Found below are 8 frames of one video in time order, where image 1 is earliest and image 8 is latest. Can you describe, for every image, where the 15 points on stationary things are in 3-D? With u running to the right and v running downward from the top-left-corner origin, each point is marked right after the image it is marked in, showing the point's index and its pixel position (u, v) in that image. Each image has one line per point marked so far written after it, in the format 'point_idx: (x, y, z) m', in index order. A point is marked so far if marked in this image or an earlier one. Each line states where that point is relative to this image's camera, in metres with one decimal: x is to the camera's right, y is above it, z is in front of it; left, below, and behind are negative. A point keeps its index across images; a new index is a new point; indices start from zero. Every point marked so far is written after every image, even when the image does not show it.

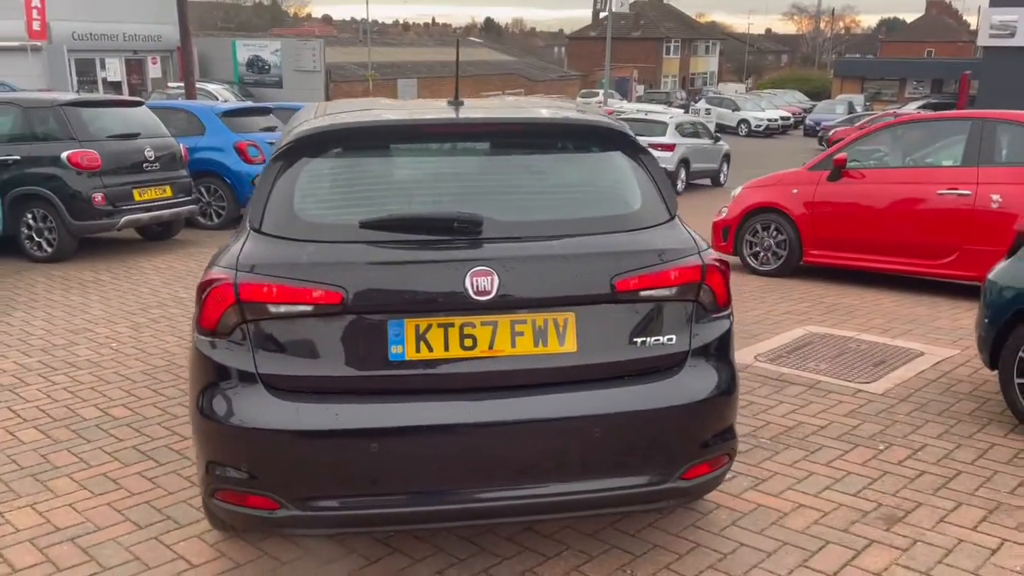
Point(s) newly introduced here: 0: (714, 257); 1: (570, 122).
0: (+0.6, +0.1, +2.8) m
1: (+0.3, +0.6, +3.0) m
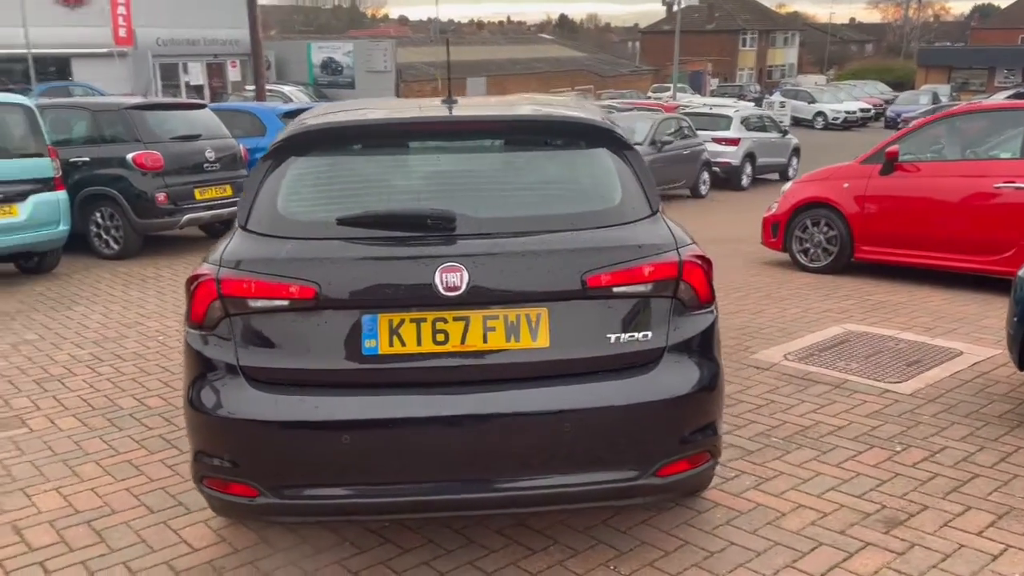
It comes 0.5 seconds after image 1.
0: (+0.5, +0.1, +2.8) m
1: (+0.2, +0.6, +3.0) m
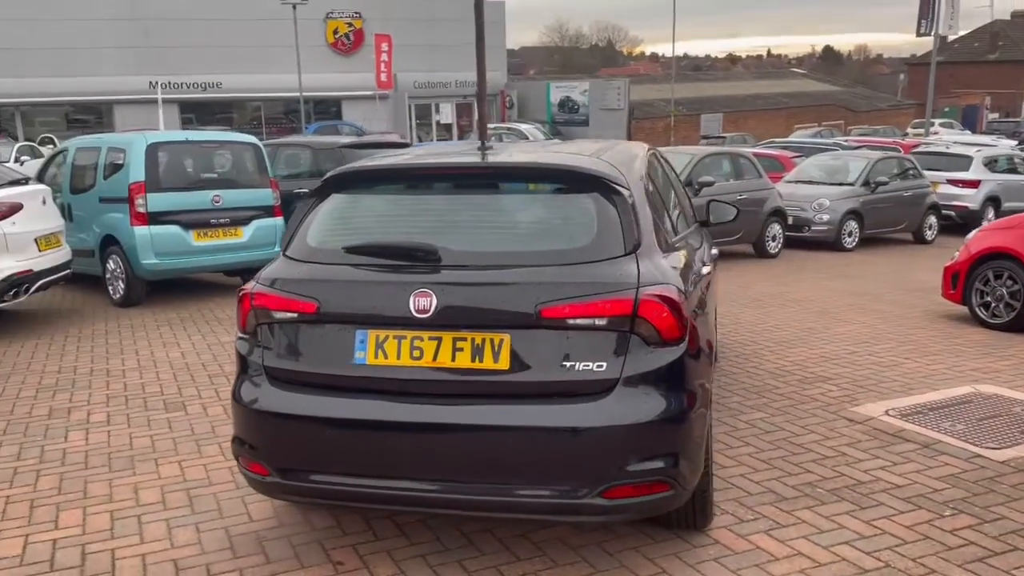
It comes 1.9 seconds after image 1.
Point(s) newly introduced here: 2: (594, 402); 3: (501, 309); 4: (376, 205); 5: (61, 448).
0: (+0.5, 0.0, +3.0) m
1: (+0.2, +0.5, +3.3) m
2: (+0.3, -0.4, +2.9) m
3: (0.0, -0.1, +3.0) m
4: (-0.6, +0.3, +3.3) m
5: (-2.5, -0.9, +4.8) m
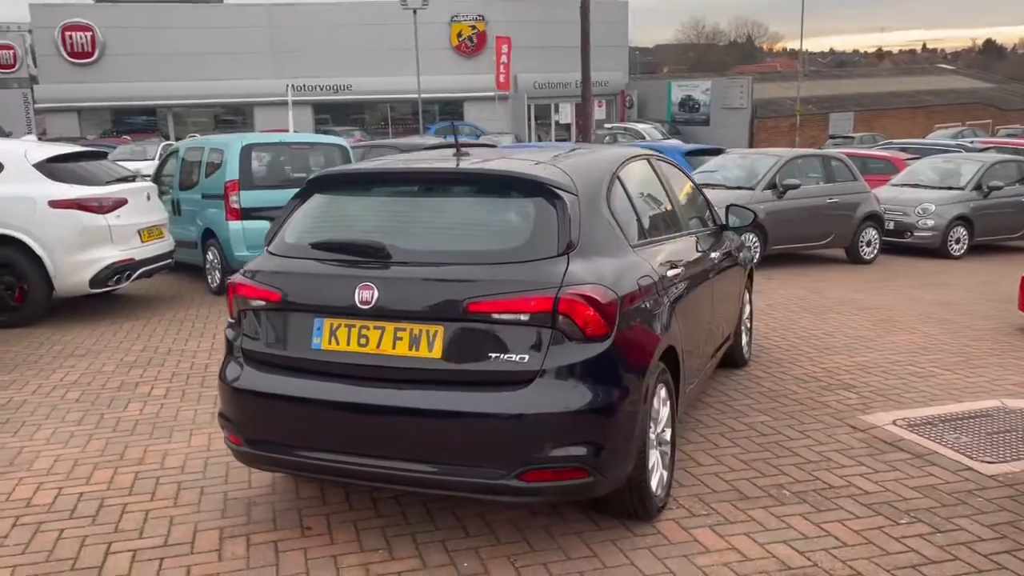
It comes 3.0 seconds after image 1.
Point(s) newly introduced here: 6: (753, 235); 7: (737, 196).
0: (+0.2, 0.0, +3.2) m
1: (0.0, +0.5, +3.5) m
2: (0.0, -0.4, +3.2) m
3: (-0.3, -0.1, +3.2) m
4: (-0.7, +0.4, +3.7) m
5: (-2.5, -0.8, +5.4) m
6: (+3.3, +0.7, +11.9) m
7: (+3.1, +1.3, +11.9) m
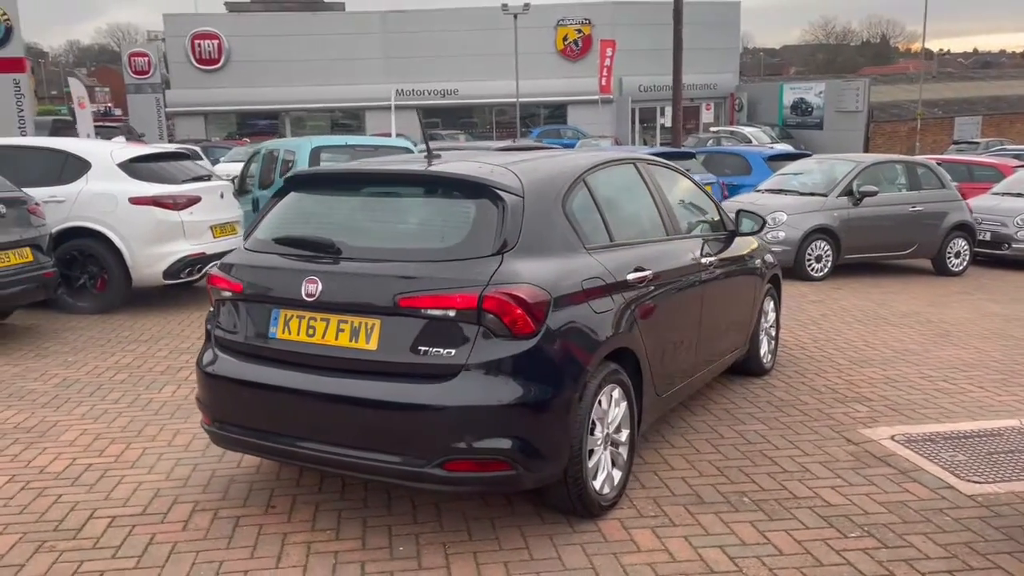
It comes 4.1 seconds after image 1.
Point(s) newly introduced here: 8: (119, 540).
0: (0.0, 0.0, +3.3) m
1: (-0.2, +0.5, +3.7) m
2: (-0.3, -0.4, +3.3) m
3: (-0.6, 0.0, +3.4) m
4: (-0.9, +0.4, +3.9) m
5: (-2.4, -0.7, +5.9) m
6: (+4.1, +0.6, +11.5) m
7: (+3.9, +1.1, +11.6) m
8: (-1.6, -1.0, +3.6) m
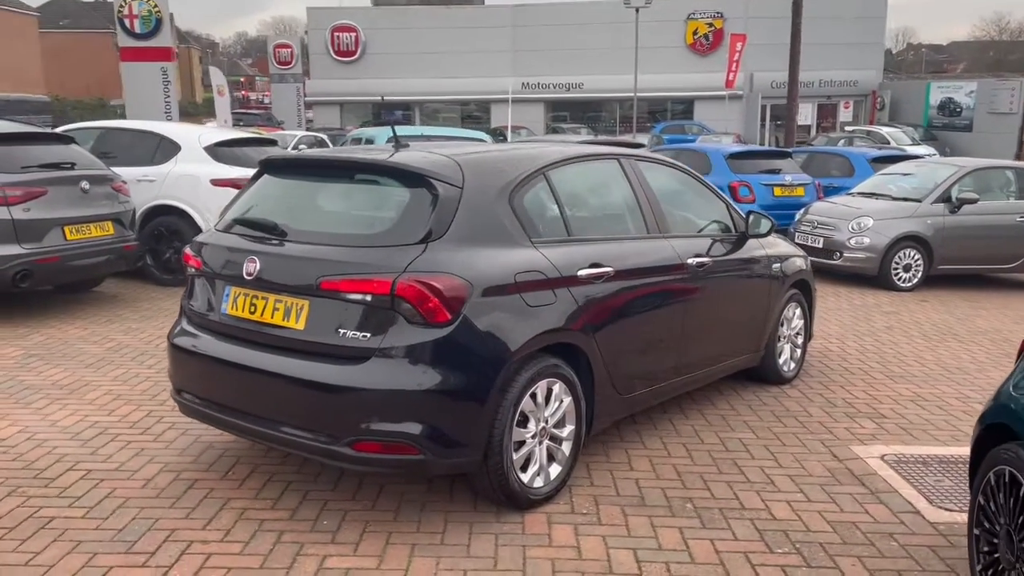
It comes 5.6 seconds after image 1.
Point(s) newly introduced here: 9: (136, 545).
0: (-0.4, 0.0, +3.4) m
1: (-0.4, +0.5, +3.7) m
2: (-0.6, -0.3, +3.4) m
3: (-0.9, 0.0, +3.6) m
4: (-1.1, +0.5, +4.1) m
5: (-2.4, -0.6, +6.3) m
6: (+5.0, +0.5, +10.8) m
7: (+4.9, +1.0, +10.9) m
8: (-1.9, -0.9, +3.9) m
9: (-1.5, -1.0, +3.4) m
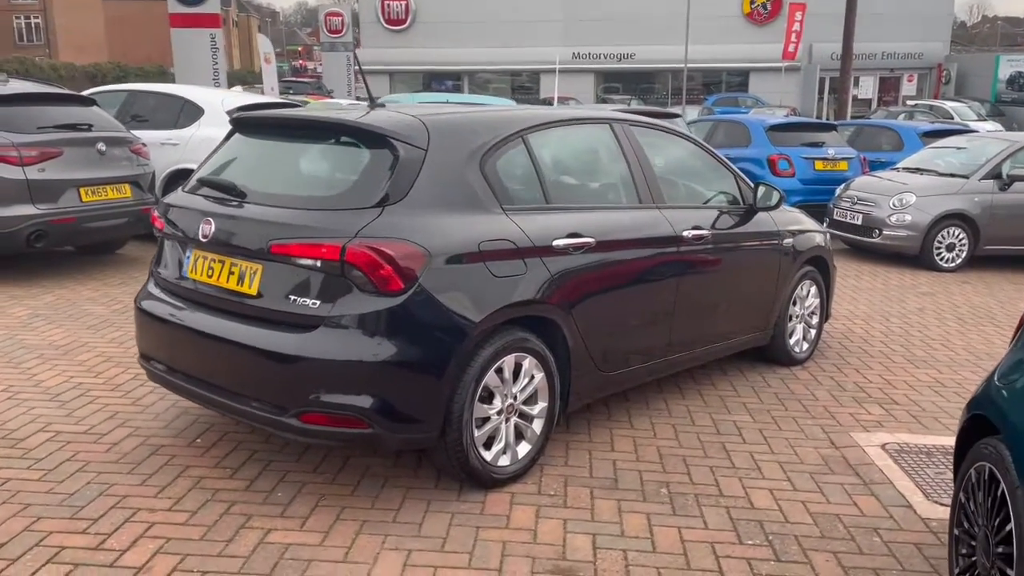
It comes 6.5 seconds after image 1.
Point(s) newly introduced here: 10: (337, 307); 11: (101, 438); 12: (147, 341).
0: (-0.5, +0.2, +3.2) m
1: (-0.6, +0.7, +3.6) m
2: (-0.8, -0.2, +3.3) m
3: (-1.0, +0.2, +3.4) m
4: (-1.2, +0.6, +4.0) m
5: (-2.4, -0.3, +6.3) m
6: (+5.3, +0.7, +10.3) m
7: (+5.2, +1.2, +10.4) m
8: (-2.1, -0.7, +3.9) m
9: (-1.6, -0.9, +3.3) m
10: (-0.6, -0.1, +3.3) m
11: (-1.9, -0.7, +4.1) m
12: (-1.6, -0.2, +4.0) m
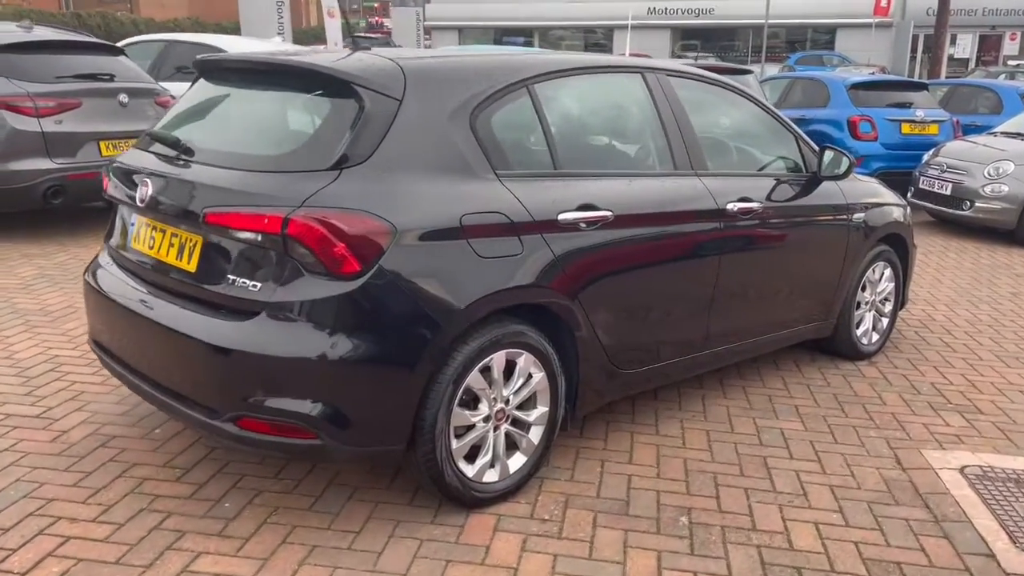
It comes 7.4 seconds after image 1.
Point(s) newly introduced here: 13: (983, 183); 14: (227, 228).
0: (-0.6, +0.2, +2.6) m
1: (-0.6, +0.7, +3.0) m
2: (-0.8, -0.1, +2.7) m
3: (-1.0, +0.3, +2.9) m
4: (-1.2, +0.7, +3.4) m
5: (-2.2, -0.1, +5.8) m
6: (+5.9, +0.9, +9.2) m
7: (+5.7, +1.5, +9.3) m
8: (-2.1, -0.6, +3.5) m
9: (-1.7, -0.8, +2.9) m
10: (-0.7, 0.0, +2.7) m
11: (-1.9, -0.6, +3.6) m
12: (-1.6, -0.1, +3.5) m
13: (+5.0, +1.1, +9.3) m
14: (-0.9, +0.2, +2.7) m
